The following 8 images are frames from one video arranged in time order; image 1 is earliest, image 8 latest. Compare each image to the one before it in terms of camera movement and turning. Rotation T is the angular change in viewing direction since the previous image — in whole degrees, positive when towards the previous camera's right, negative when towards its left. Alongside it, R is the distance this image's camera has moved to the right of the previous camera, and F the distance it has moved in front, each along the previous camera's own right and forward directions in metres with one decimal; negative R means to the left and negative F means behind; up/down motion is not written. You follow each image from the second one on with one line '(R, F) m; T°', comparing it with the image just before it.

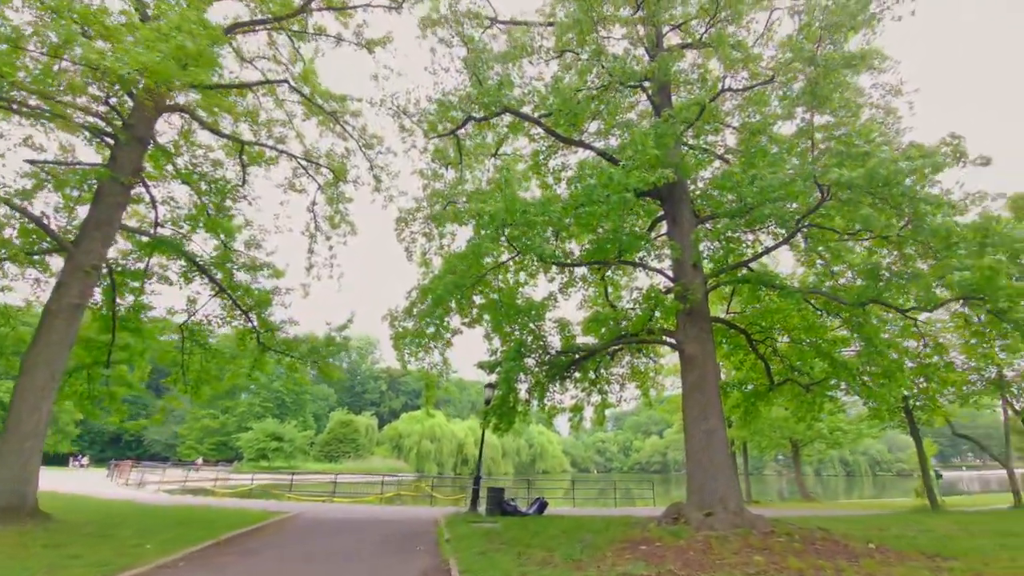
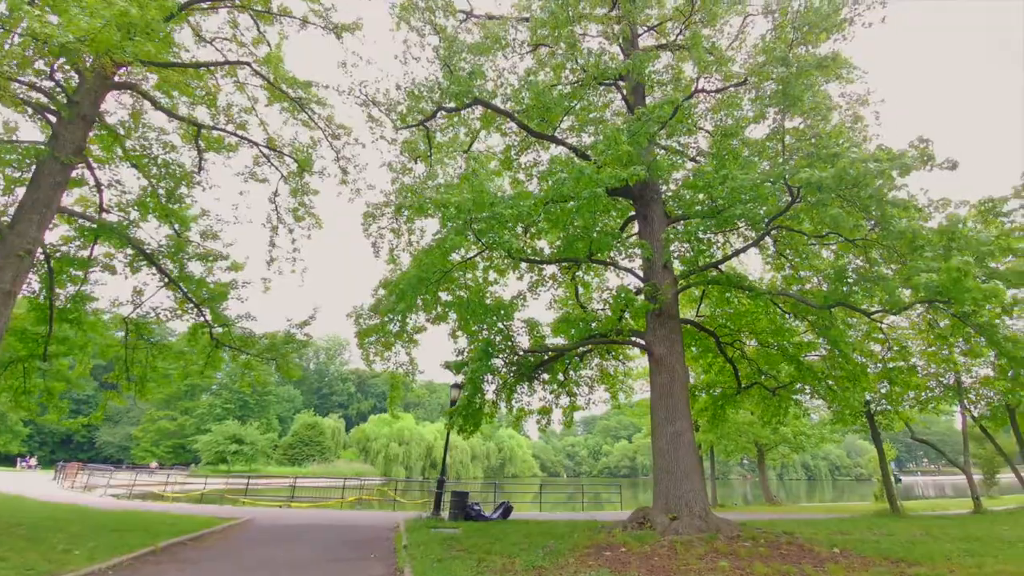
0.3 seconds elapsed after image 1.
(+0.1, +0.3) m; +3°
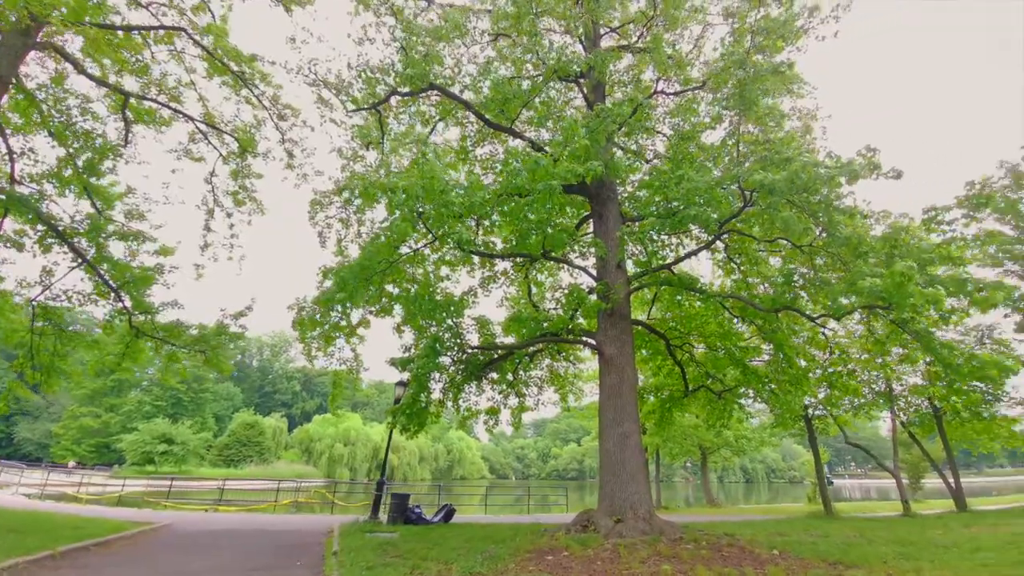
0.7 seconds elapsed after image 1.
(+0.1, +0.3) m; +5°
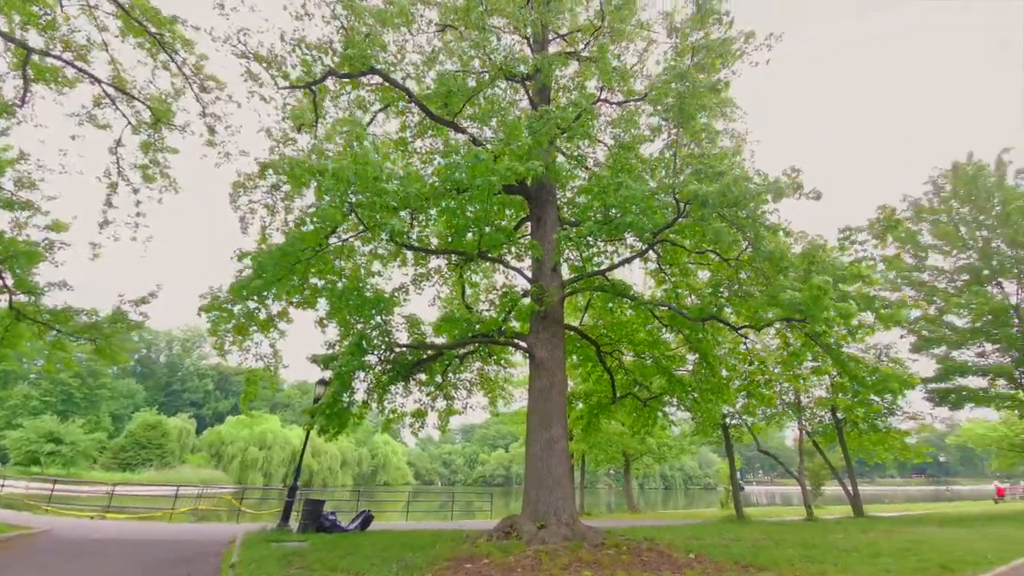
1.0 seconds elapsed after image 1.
(0.0, +0.2) m; +6°
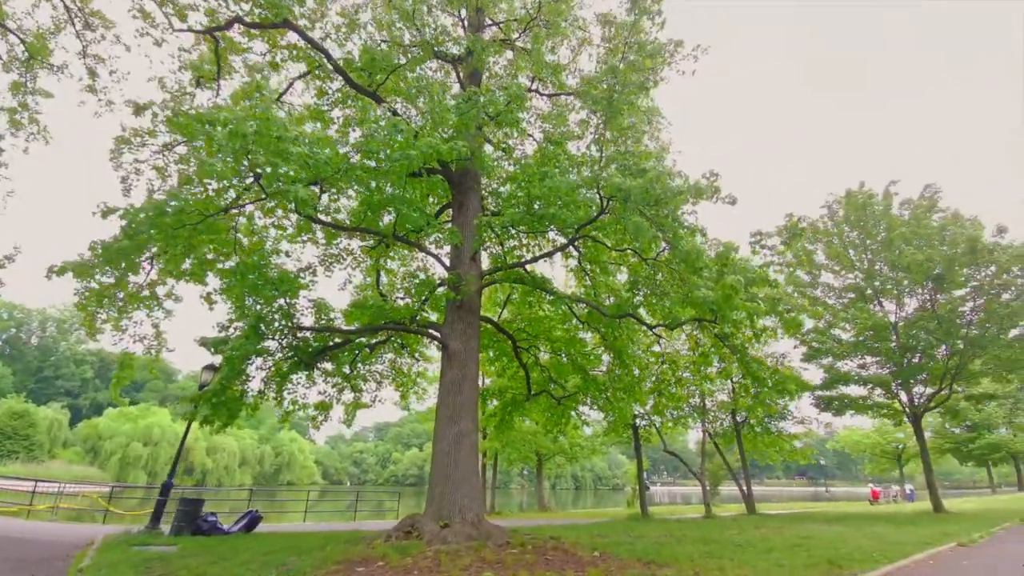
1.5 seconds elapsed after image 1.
(+0.1, +0.4) m; +8°
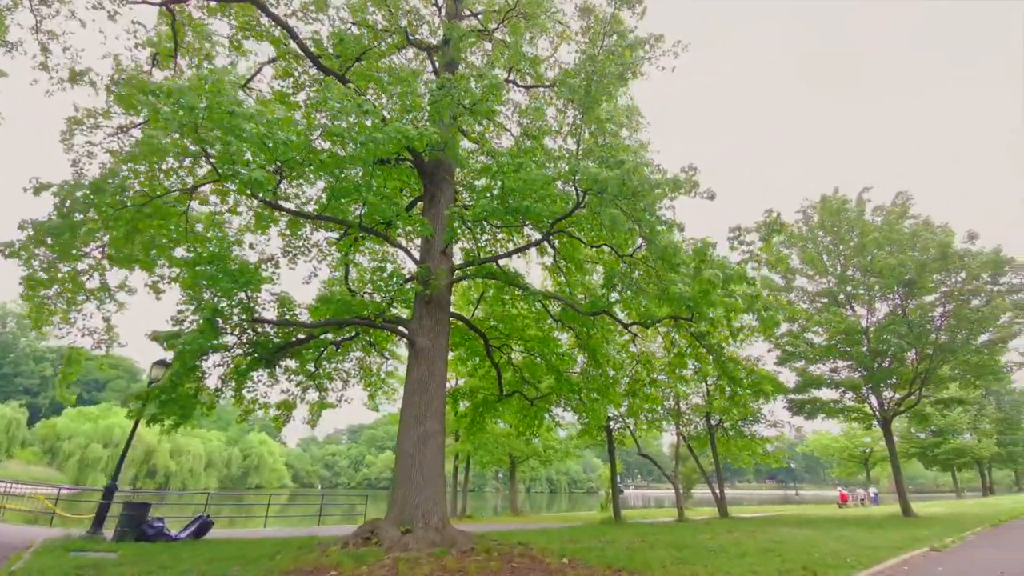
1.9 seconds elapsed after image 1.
(+0.1, +0.4) m; +2°
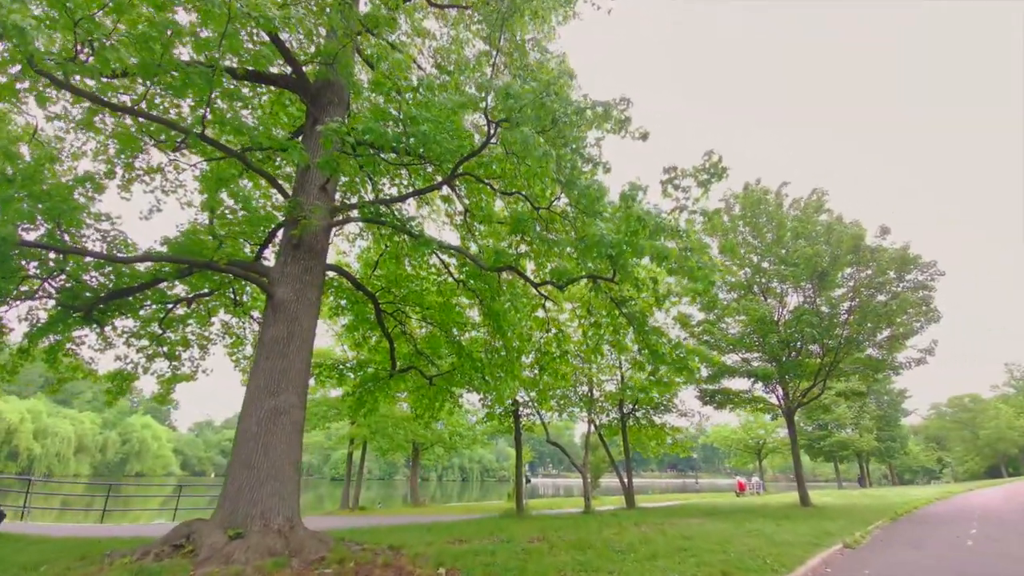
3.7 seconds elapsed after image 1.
(+0.5, +1.6) m; +8°
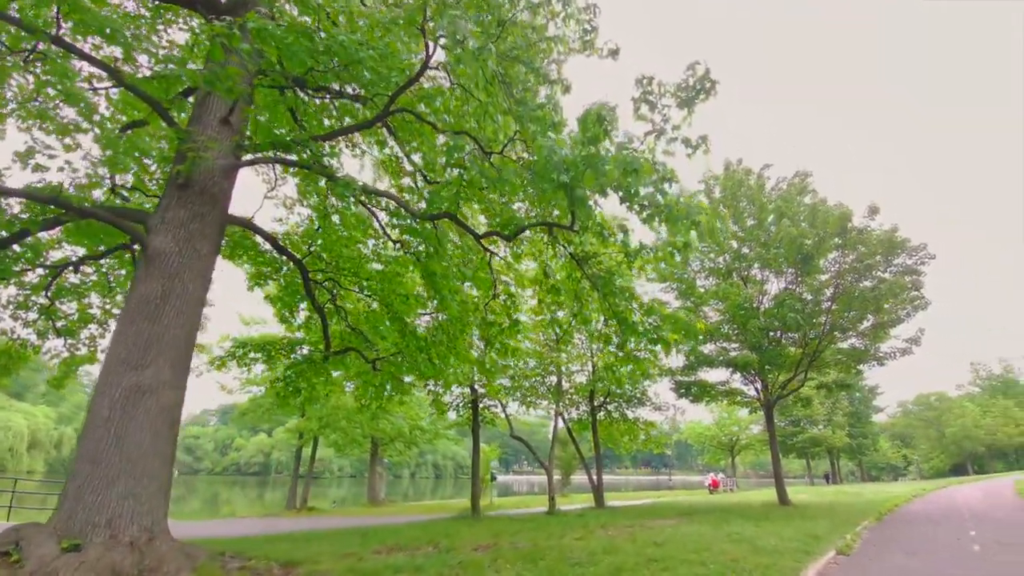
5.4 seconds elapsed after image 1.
(+0.4, +1.5) m; +2°
